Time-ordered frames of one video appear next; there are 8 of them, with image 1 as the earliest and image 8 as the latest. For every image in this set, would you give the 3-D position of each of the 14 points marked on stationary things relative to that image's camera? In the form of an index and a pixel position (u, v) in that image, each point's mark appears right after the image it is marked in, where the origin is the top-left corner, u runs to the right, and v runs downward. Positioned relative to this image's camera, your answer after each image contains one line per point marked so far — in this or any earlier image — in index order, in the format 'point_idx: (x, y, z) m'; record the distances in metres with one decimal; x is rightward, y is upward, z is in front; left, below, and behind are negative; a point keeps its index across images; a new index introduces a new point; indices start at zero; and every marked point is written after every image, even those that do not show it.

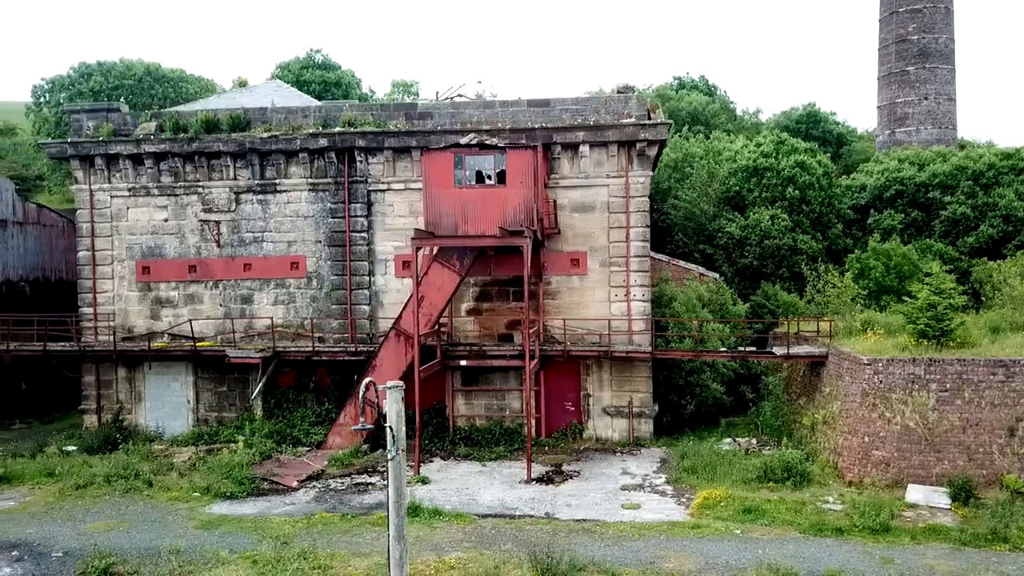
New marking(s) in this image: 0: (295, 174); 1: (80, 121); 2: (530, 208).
0: (-5.3, +2.7, +18.8) m
1: (-10.7, +4.2, +19.4) m
2: (+0.4, +1.7, +16.4) m
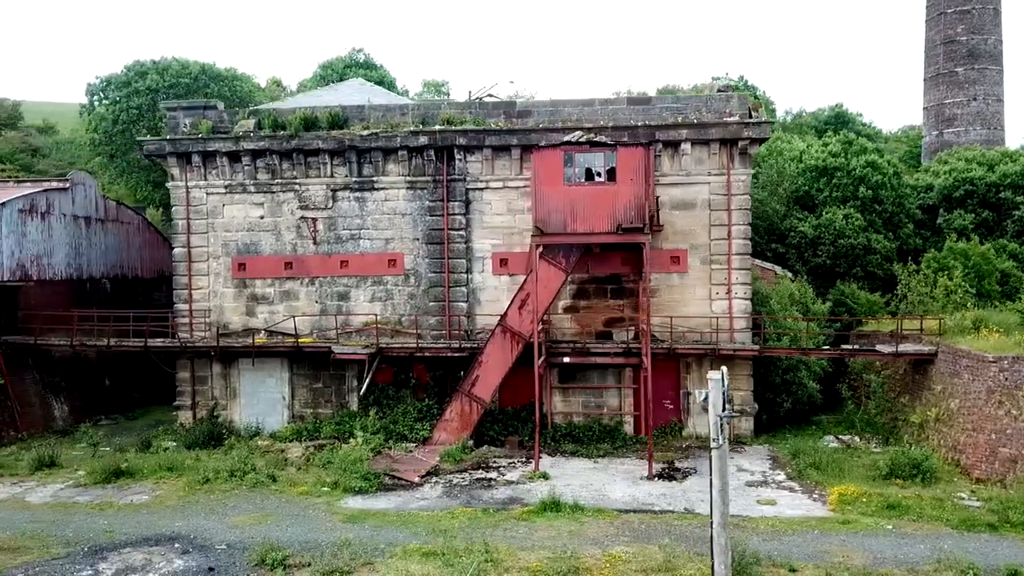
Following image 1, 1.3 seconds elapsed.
0: (-2.9, +2.8, +18.9) m
1: (-8.4, +4.3, +19.5) m
2: (+2.7, +1.8, +16.5) m
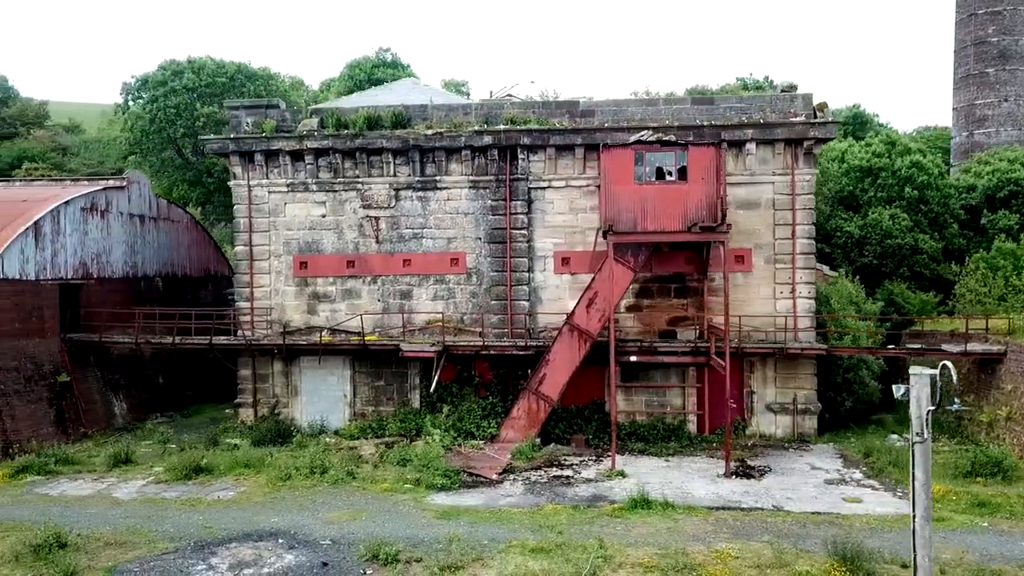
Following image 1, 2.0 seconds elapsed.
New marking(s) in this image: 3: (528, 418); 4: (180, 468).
0: (-1.4, +2.9, +19.0) m
1: (-6.8, +4.3, +19.6) m
2: (+4.3, +1.8, +16.6) m
3: (+0.4, -2.9, +17.4) m
4: (-6.4, -3.5, +15.2) m
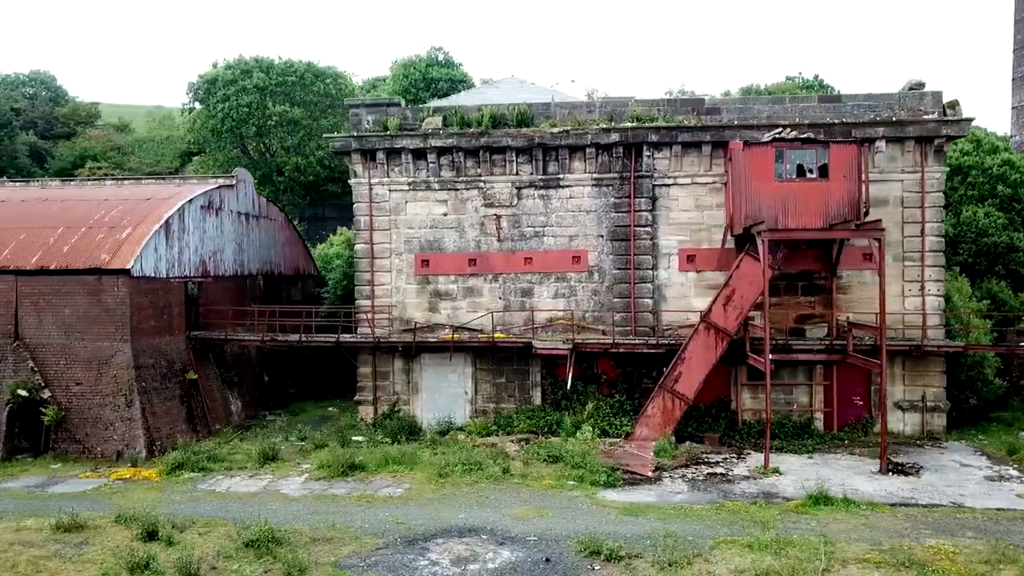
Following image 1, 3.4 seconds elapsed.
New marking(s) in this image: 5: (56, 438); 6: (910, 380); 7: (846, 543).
0: (+1.6, +2.9, +19.0) m
1: (-3.8, +4.4, +19.7) m
2: (+7.3, +1.8, +16.6) m
3: (+3.4, -2.9, +17.4) m
4: (-3.4, -3.5, +15.2) m
5: (-9.6, -3.2, +16.5) m
6: (+9.3, -2.2, +18.2) m
7: (+4.7, -3.6, +11.0) m
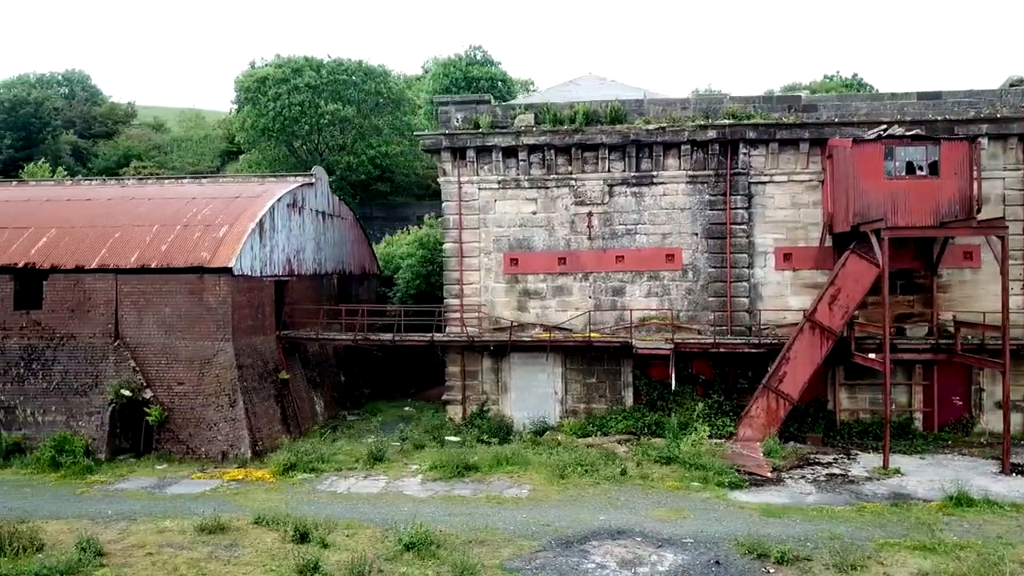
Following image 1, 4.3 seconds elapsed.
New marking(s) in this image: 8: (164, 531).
0: (+3.9, +2.9, +18.8) m
1: (-1.6, +4.4, +19.5) m
2: (+9.5, +1.9, +16.4) m
3: (+5.6, -2.8, +17.2) m
4: (-1.2, -3.4, +15.0) m
5: (-7.4, -3.1, +16.3) m
6: (+11.6, -2.1, +18.0) m
7: (+6.9, -3.6, +10.8) m
8: (-5.2, -3.7, +11.7) m
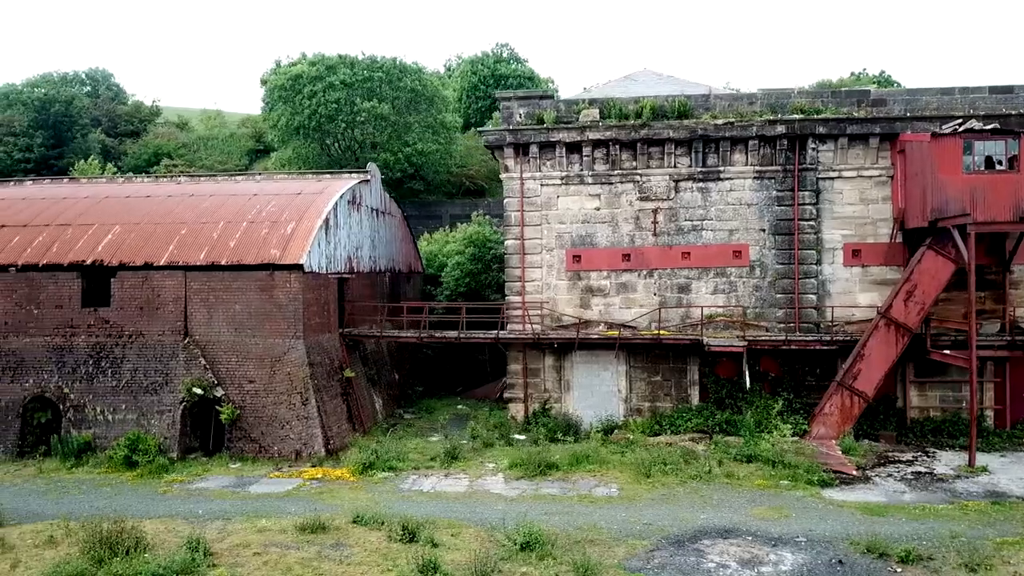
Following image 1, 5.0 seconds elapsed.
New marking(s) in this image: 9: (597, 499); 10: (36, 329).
0: (+5.4, +3.0, +18.6) m
1: (0.0, +4.4, +19.3) m
2: (+11.1, +1.9, +16.2) m
3: (+7.2, -2.7, +17.0) m
4: (+0.4, -3.4, +14.8) m
5: (-5.8, -3.1, +16.1) m
6: (+13.1, -2.0, +17.8) m
7: (+8.5, -3.5, +10.6) m
8: (-3.7, -3.6, +11.5) m
9: (+1.4, -3.6, +13.2) m
10: (-10.2, -0.9, +16.8) m
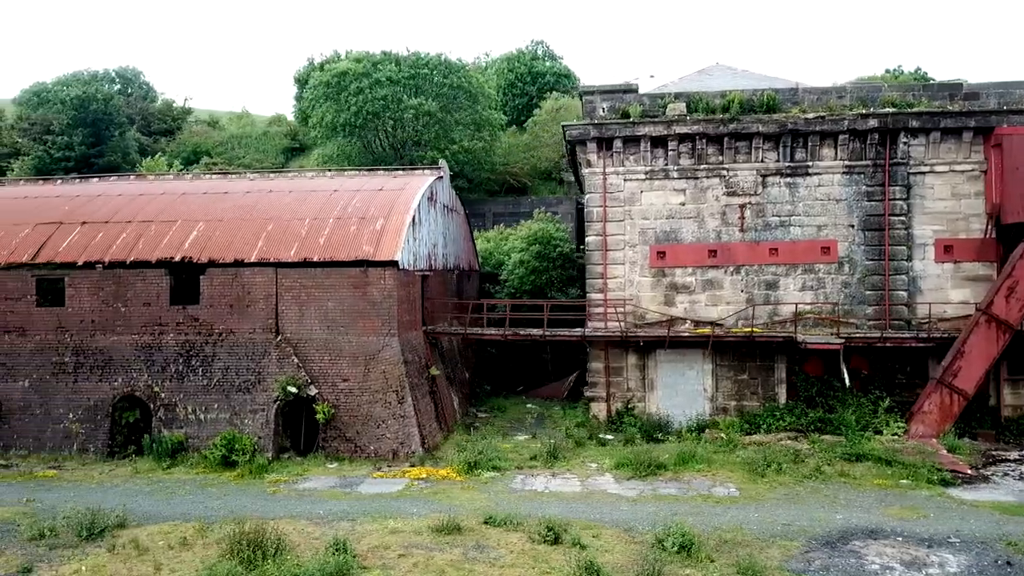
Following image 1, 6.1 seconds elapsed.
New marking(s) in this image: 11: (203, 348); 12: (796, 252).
0: (+7.4, +3.1, +18.3) m
1: (+2.0, +4.5, +19.0) m
2: (+13.1, +2.0, +15.9) m
3: (+9.2, -2.7, +16.7) m
4: (+2.4, -3.3, +14.6) m
5: (-3.8, -3.0, +15.8) m
6: (+15.1, -1.9, +17.5) m
7: (+10.5, -3.4, +10.3) m
8: (-1.7, -3.5, +11.3) m
9: (+3.4, -3.5, +12.9) m
10: (-8.2, -0.8, +16.5) m
11: (-6.4, -1.2, +16.3) m
12: (+6.7, +0.8, +18.5) m
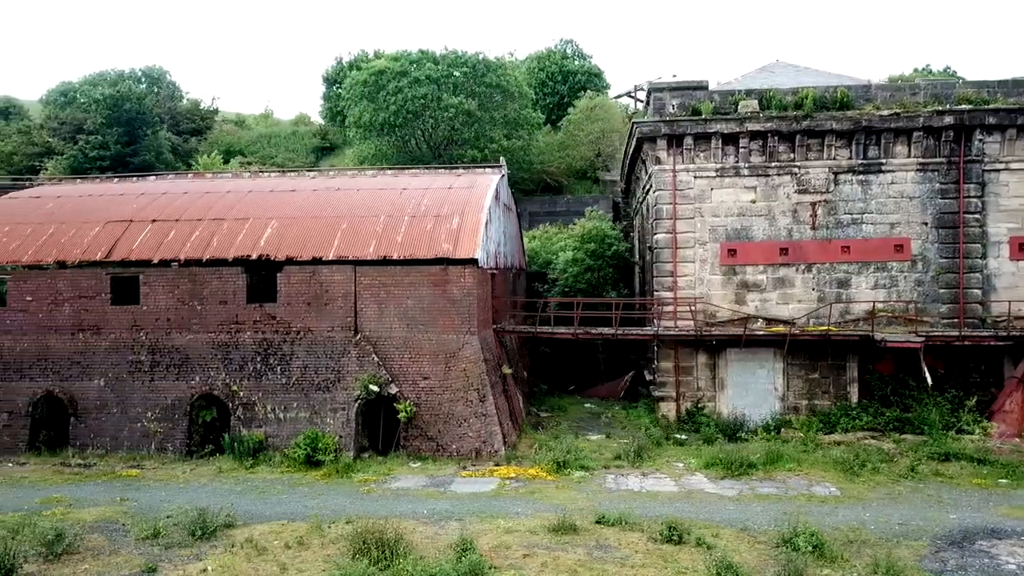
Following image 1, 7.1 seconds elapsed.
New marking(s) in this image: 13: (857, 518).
0: (+9.1, +3.1, +18.2) m
1: (+3.7, +4.6, +18.9) m
2: (+14.7, +2.1, +15.7) m
3: (+10.9, -2.6, +16.6) m
4: (+4.0, -3.2, +14.4) m
5: (-2.1, -3.0, +15.7) m
6: (+16.8, -1.9, +17.4) m
7: (+12.1, -3.3, +10.2) m
8: (0.0, -3.5, +11.1) m
9: (+5.1, -3.4, +12.8) m
10: (-6.6, -0.8, +16.4) m
11: (-4.8, -1.2, +16.1) m
12: (+8.4, +0.9, +18.4) m
13: (+5.1, -3.4, +11.7) m
